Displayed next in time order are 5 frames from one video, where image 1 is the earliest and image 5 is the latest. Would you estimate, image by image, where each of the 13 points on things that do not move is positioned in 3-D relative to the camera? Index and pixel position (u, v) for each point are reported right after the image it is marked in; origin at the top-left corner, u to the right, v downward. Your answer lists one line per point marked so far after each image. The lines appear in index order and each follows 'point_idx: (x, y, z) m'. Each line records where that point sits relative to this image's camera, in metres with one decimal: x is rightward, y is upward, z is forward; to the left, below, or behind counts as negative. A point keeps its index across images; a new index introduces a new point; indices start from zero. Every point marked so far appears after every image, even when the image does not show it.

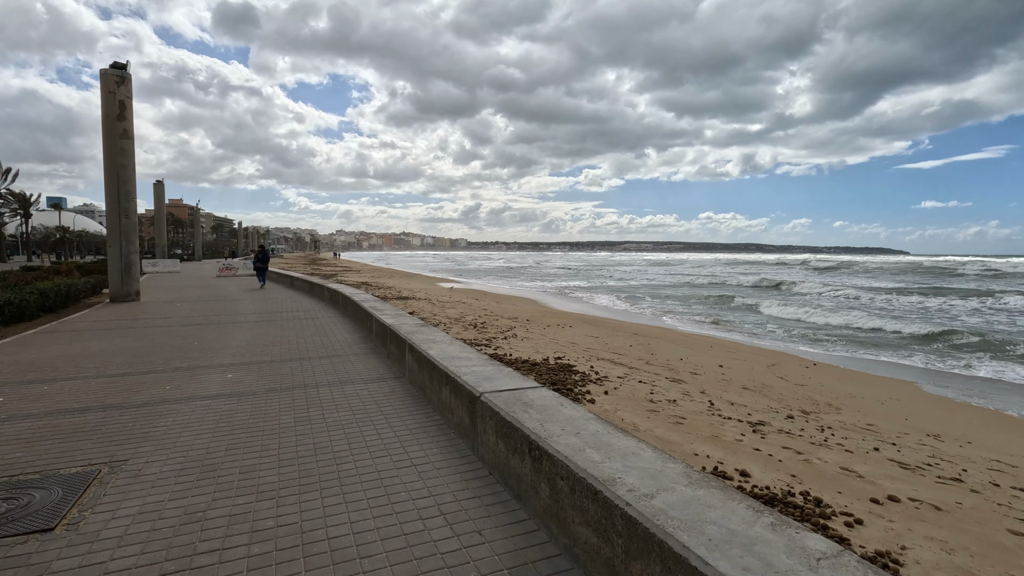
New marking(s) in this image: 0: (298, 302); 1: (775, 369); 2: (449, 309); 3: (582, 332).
0: (-5.0, -0.3, +12.4) m
1: (+5.0, -1.5, +10.1) m
2: (-1.8, -0.6, +15.0) m
3: (+1.6, -1.0, +11.7) m
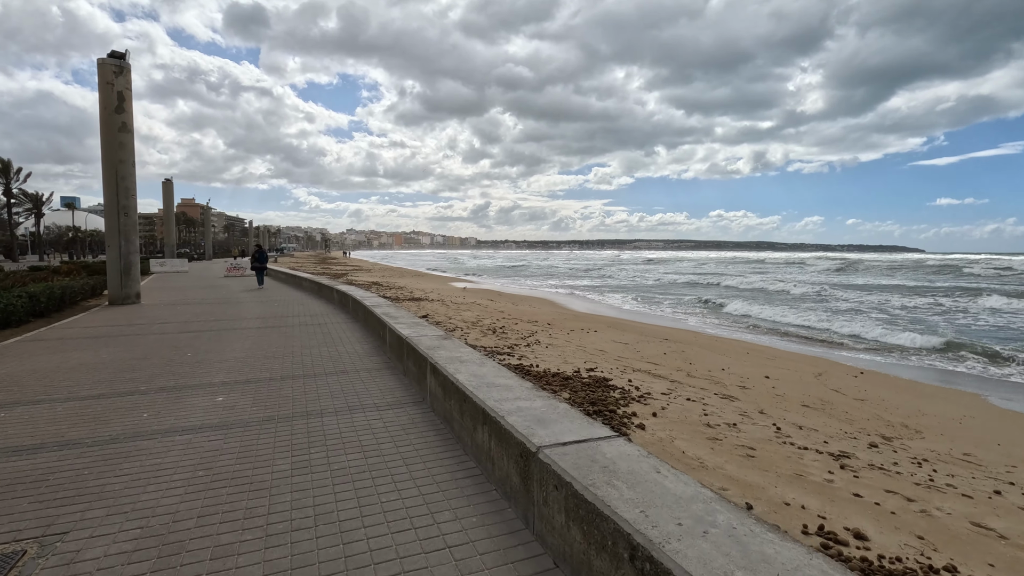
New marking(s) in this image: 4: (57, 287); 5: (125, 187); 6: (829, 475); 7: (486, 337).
0: (-4.5, -0.4, +11.7) m
1: (+5.4, -1.6, +9.2) m
2: (-1.3, -0.6, +14.2) m
3: (+2.0, -1.0, +10.9) m
4: (-9.2, 0.0, +10.8) m
5: (-8.8, +2.3, +12.2) m
6: (+2.5, -1.5, +4.2) m
7: (-0.5, -0.9, +10.1) m
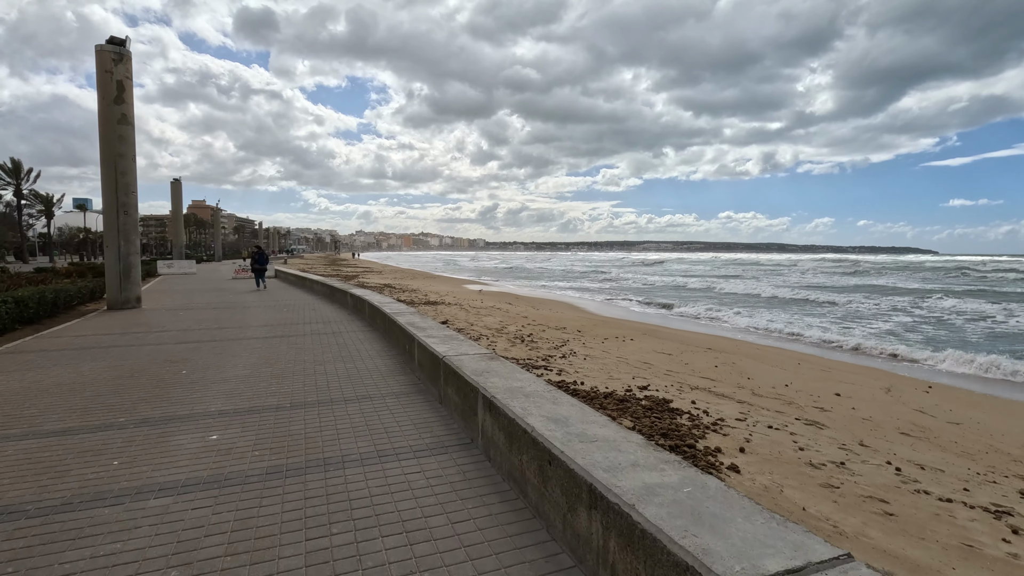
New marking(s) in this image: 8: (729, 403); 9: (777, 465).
0: (-3.9, -0.4, +10.8) m
1: (+5.9, -1.7, +8.2) m
2: (-0.7, -0.7, +13.3) m
3: (+2.6, -1.1, +9.9) m
4: (-8.7, -0.1, +10.0) m
5: (-8.3, +2.2, +11.4) m
6: (+3.0, -1.5, +3.2) m
7: (+0.1, -1.0, +9.2) m
8: (+2.5, -1.3, +6.2) m
9: (+2.1, -1.4, +4.3) m
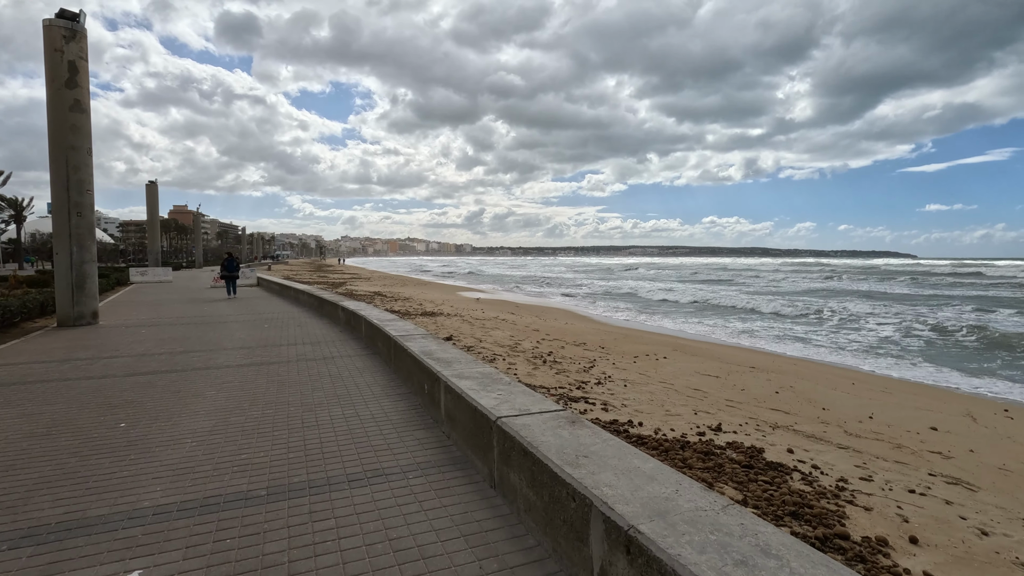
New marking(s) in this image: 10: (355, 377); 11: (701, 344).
0: (-3.6, -0.7, +9.3) m
1: (+6.3, -1.8, +6.9) m
2: (-0.4, -1.0, +11.9) m
3: (+2.9, -1.3, +8.6) m
4: (-8.3, -0.3, +8.4) m
5: (-8.0, +2.0, +9.8) m
6: (+3.4, -1.7, +1.9) m
7: (+0.4, -1.2, +7.8) m
8: (+2.9, -1.5, +4.9) m
9: (+2.6, -1.5, +2.9) m
10: (-1.6, -0.9, +5.6) m
11: (+4.2, -1.2, +11.7) m
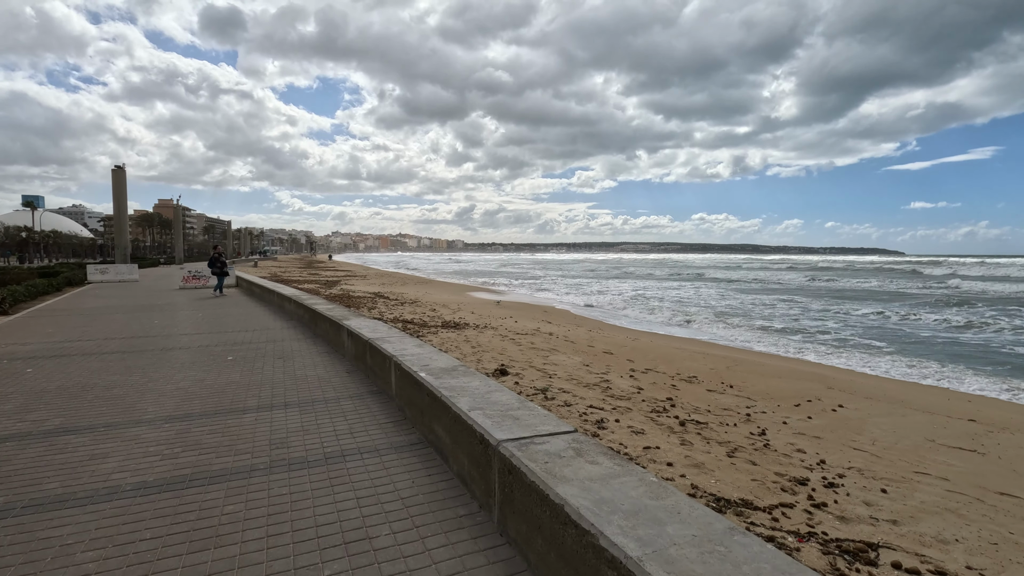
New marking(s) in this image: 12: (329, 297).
0: (-2.5, -0.8, +5.9) m
1: (+7.5, -2.0, +3.7) m
2: (+0.7, -1.1, +8.5) m
3: (+4.0, -1.5, +5.3) m
4: (-7.2, -0.4, +5.0) m
5: (-6.9, +1.8, +6.3) m
6: (+4.7, -1.8, -1.3) m
7: (+1.6, -1.4, +4.5) m
8: (+4.2, -1.7, +1.7) m
9: (+3.8, -1.7, -0.3) m
10: (-0.4, -1.1, +2.2) m
11: (+5.3, -1.4, +8.4) m
12: (-5.2, -0.2, +15.2) m
